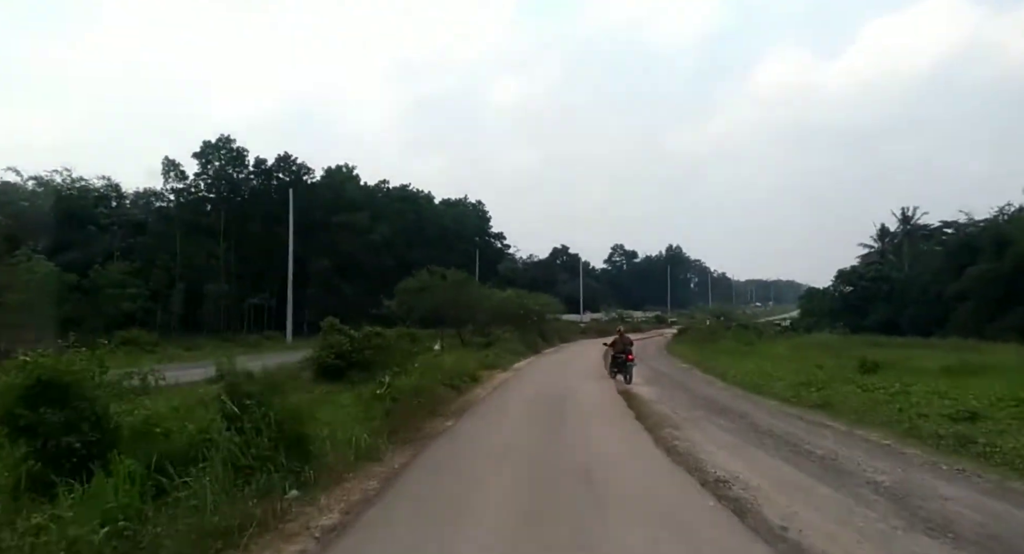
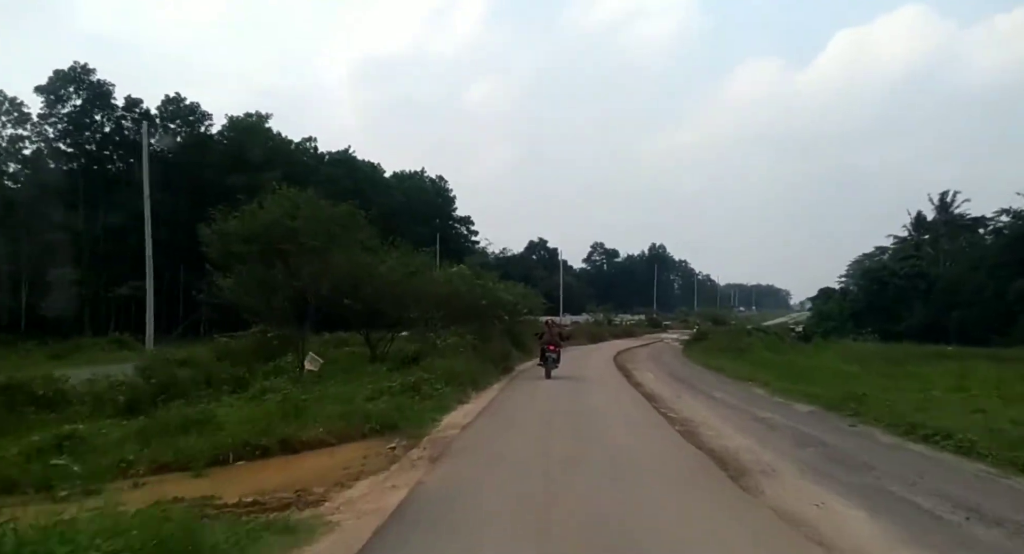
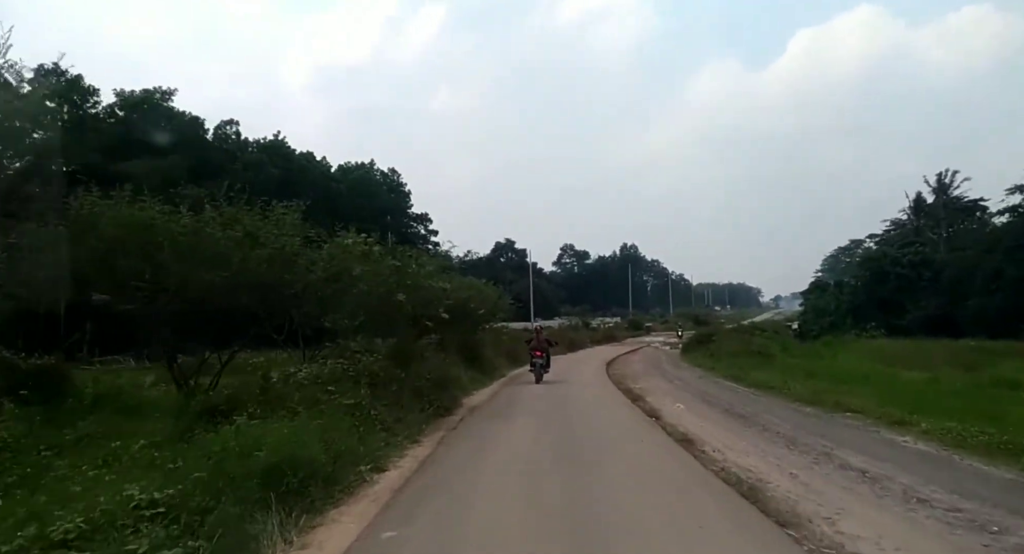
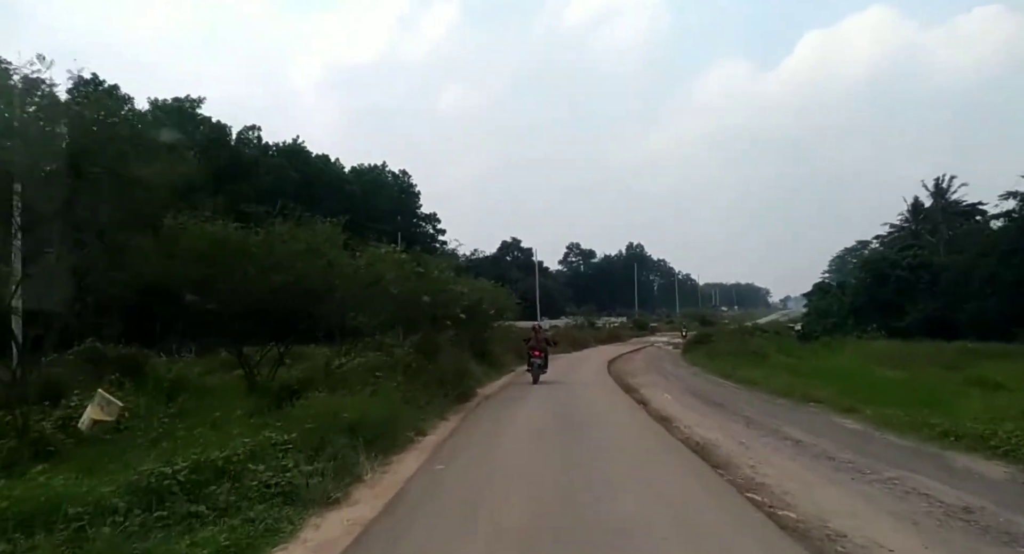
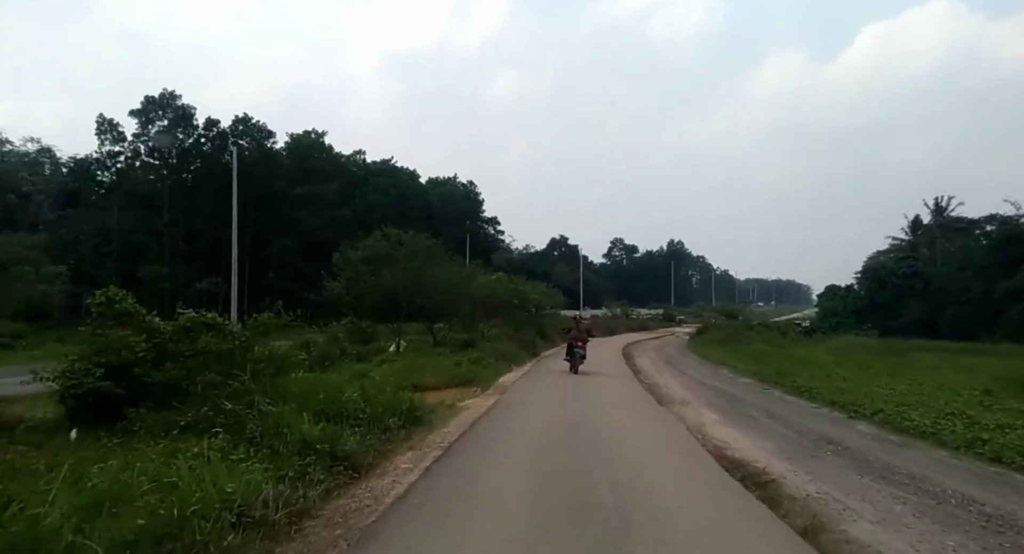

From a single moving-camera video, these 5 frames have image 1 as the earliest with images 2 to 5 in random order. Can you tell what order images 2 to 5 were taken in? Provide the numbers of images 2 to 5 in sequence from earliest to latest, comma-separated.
5, 2, 4, 3
